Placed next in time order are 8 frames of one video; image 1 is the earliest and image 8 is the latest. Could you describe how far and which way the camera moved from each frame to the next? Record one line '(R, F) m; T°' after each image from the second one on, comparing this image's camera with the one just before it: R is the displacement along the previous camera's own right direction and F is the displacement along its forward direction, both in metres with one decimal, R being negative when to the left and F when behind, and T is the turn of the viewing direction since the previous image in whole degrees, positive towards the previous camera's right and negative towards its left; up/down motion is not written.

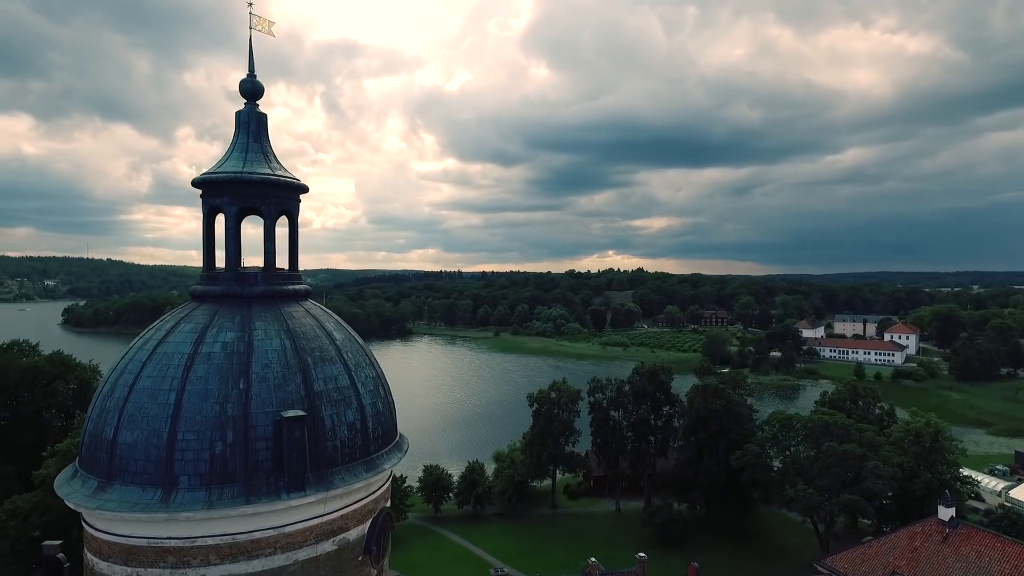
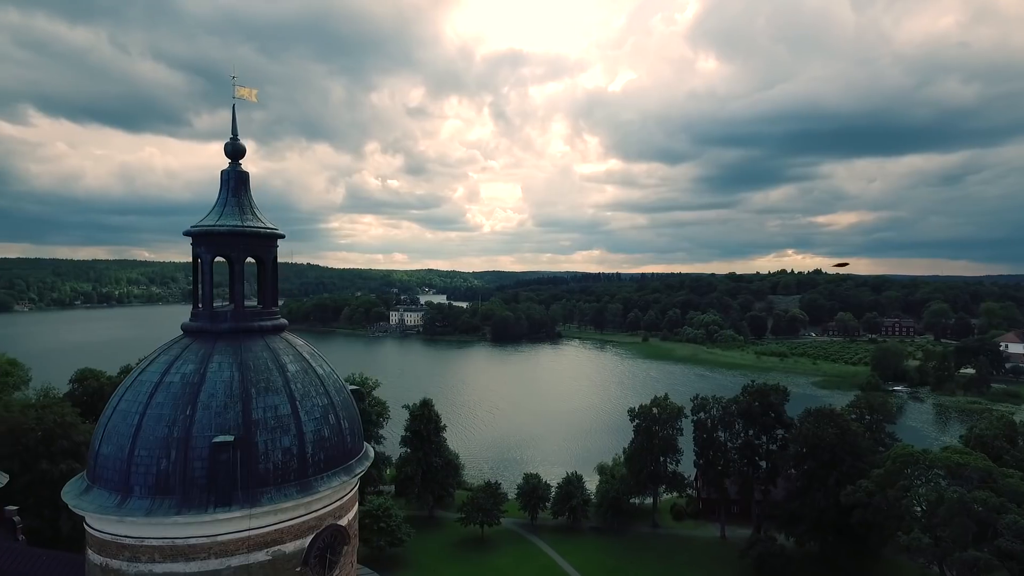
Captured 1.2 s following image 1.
(+3.7, +0.2) m; -15°
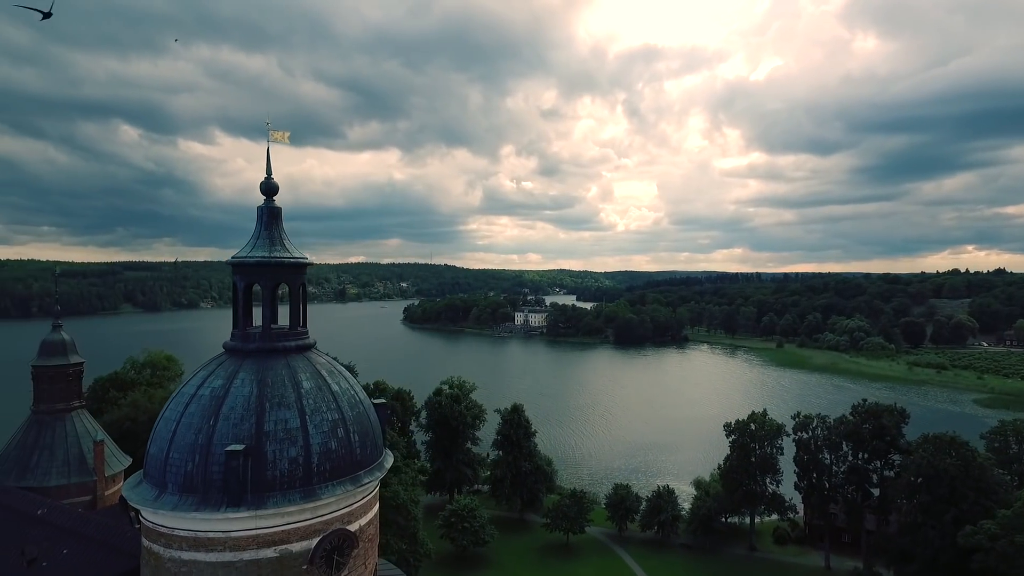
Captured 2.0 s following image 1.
(+2.5, -0.1) m; -12°
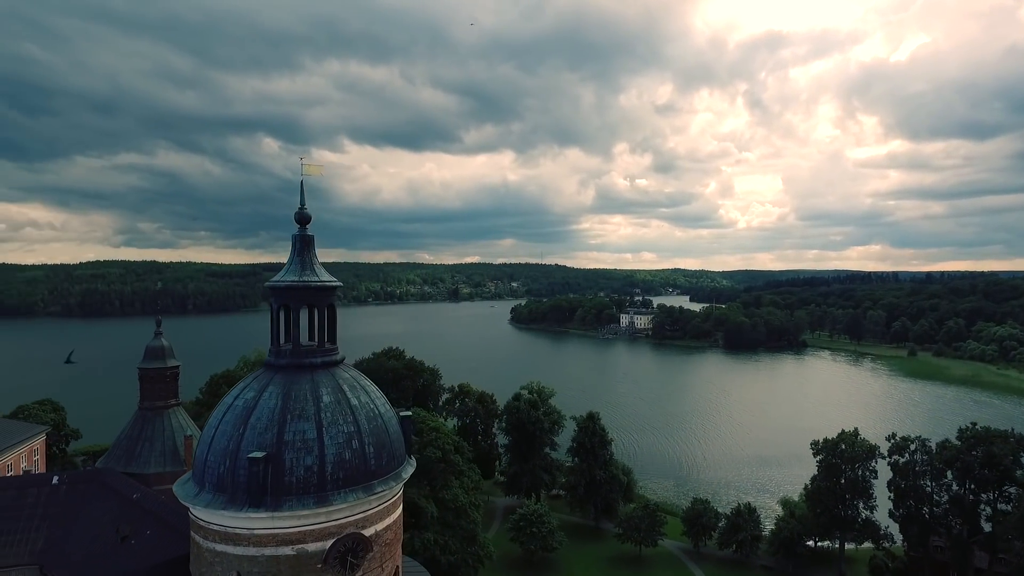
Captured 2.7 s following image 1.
(+2.2, -0.2) m; -10°
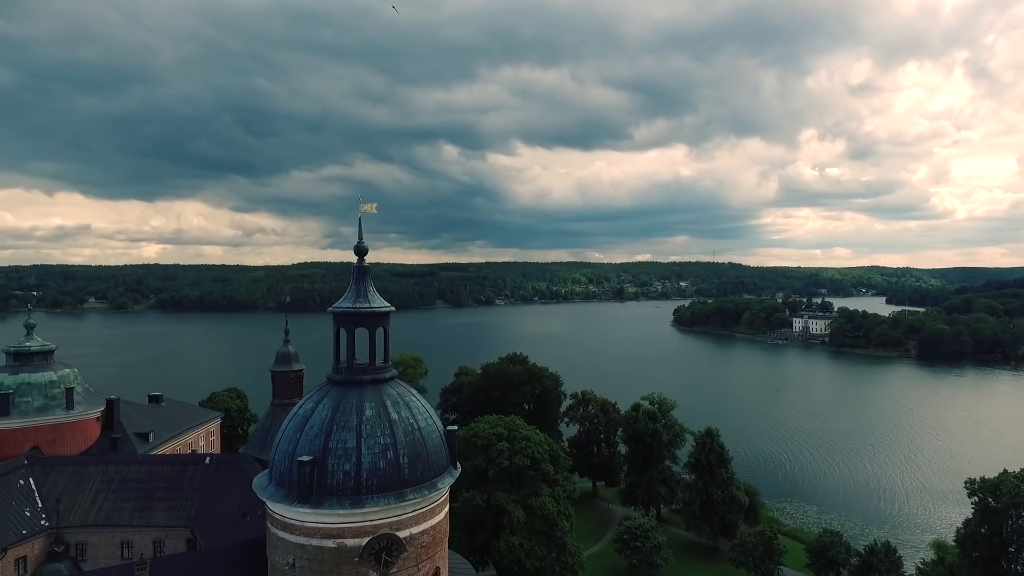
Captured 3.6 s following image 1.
(+3.3, -0.3) m; -16°
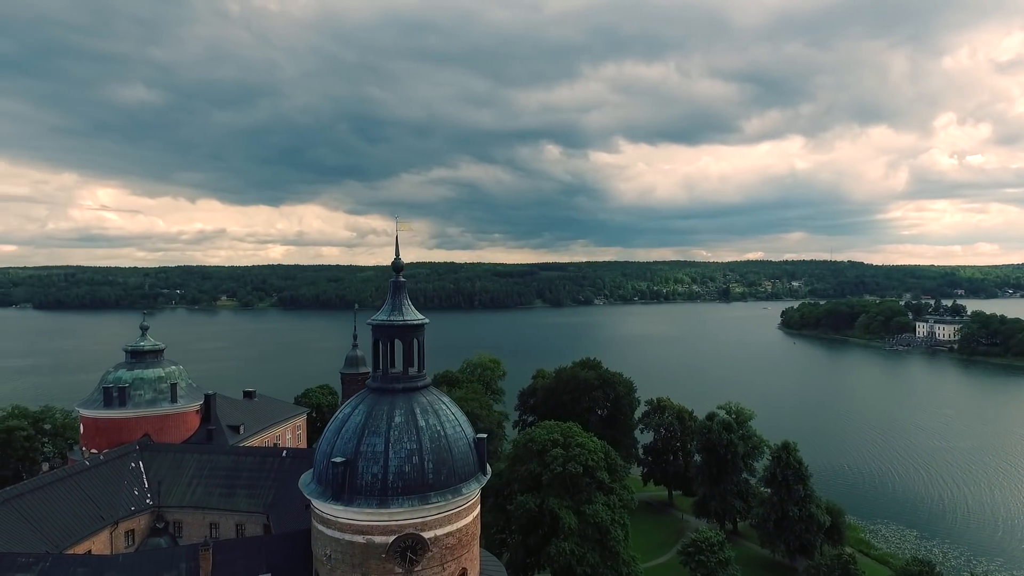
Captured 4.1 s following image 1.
(+2.0, -0.4) m; -9°
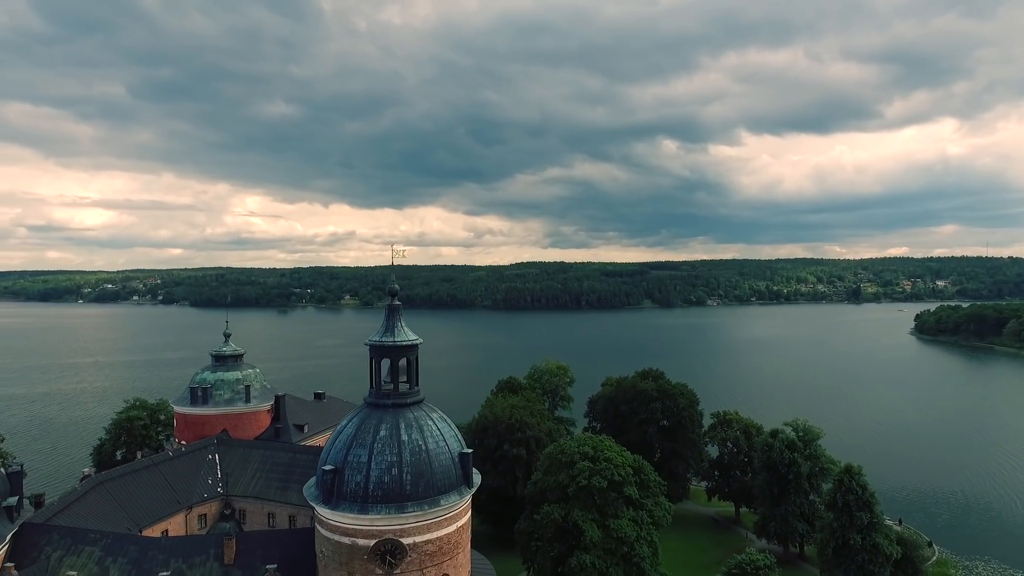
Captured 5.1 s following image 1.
(+3.7, -0.5) m; -10°
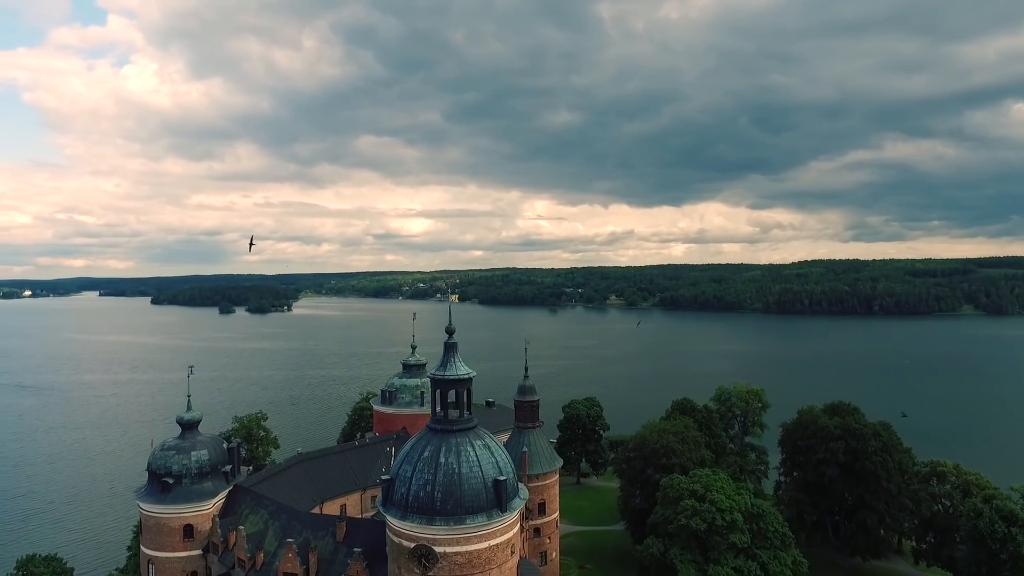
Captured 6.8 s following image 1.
(+7.5, +0.1) m; -25°
